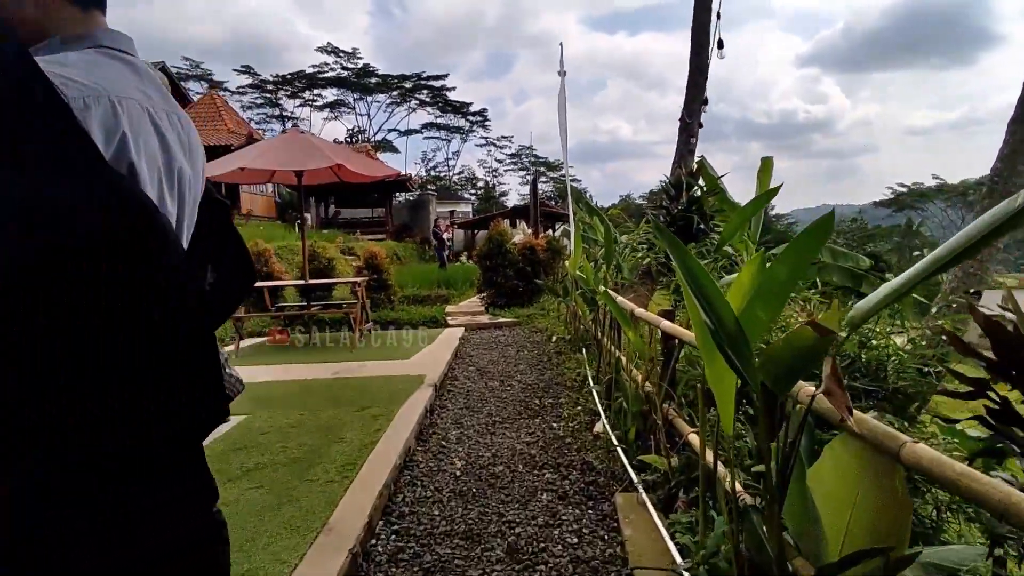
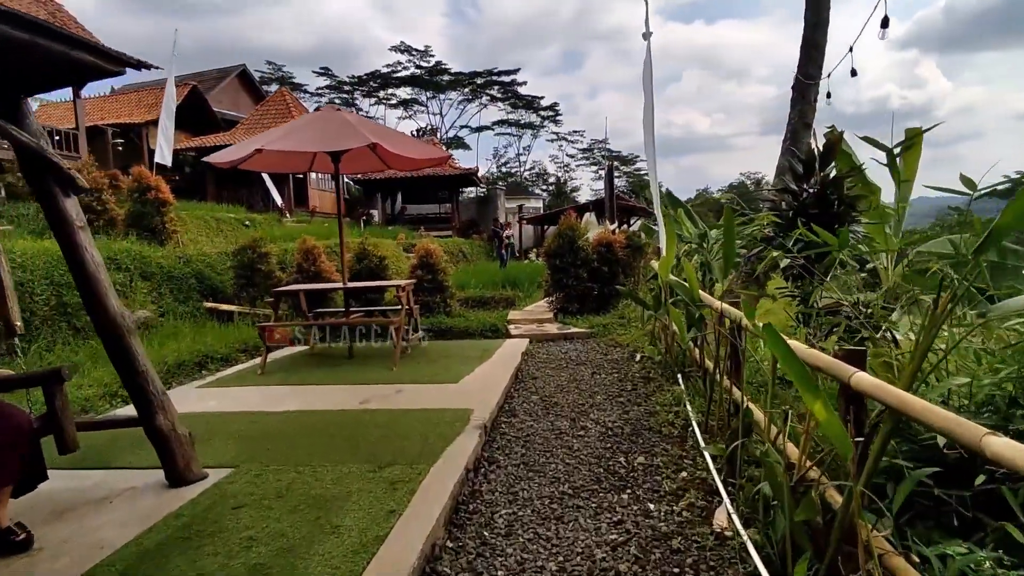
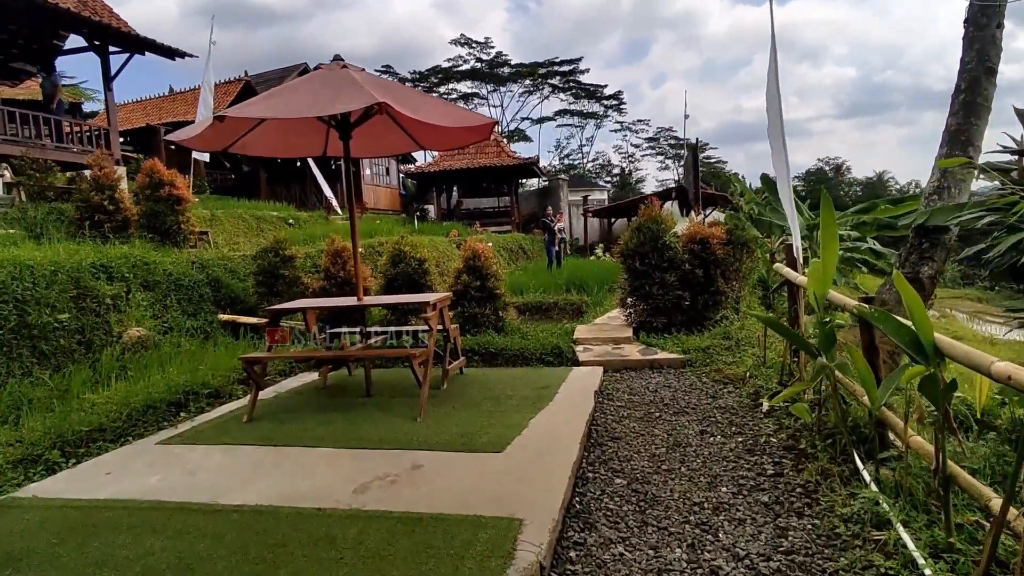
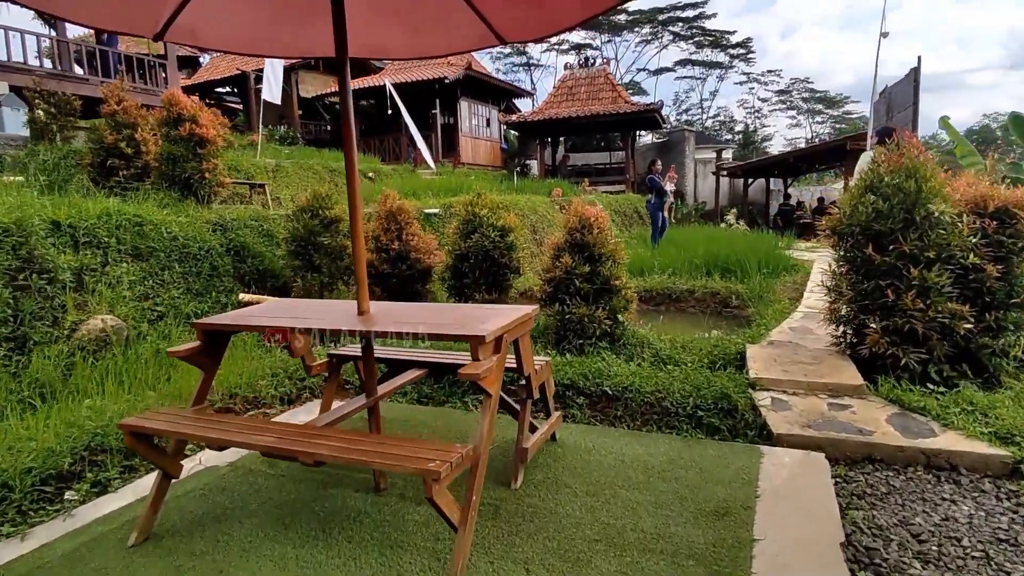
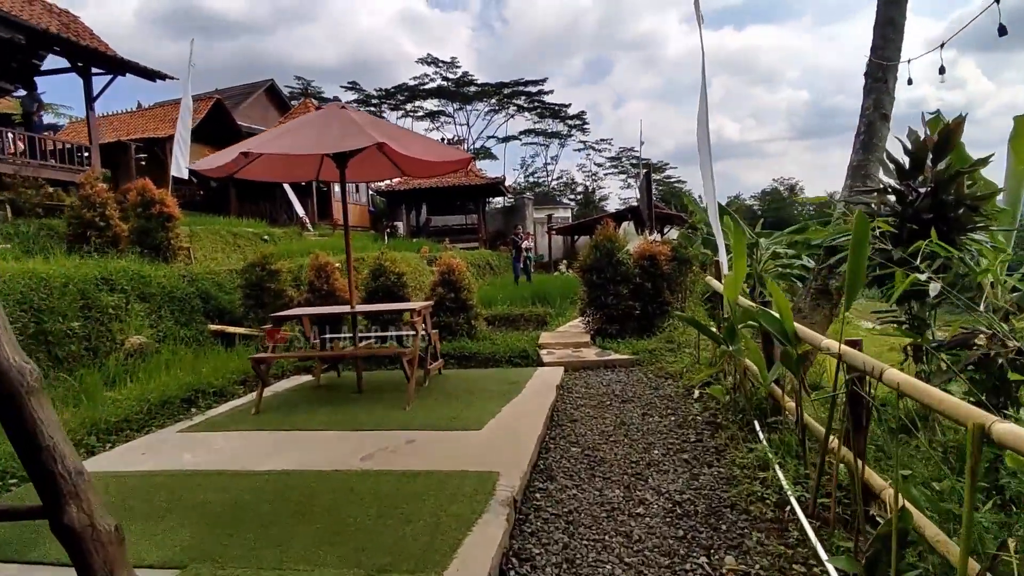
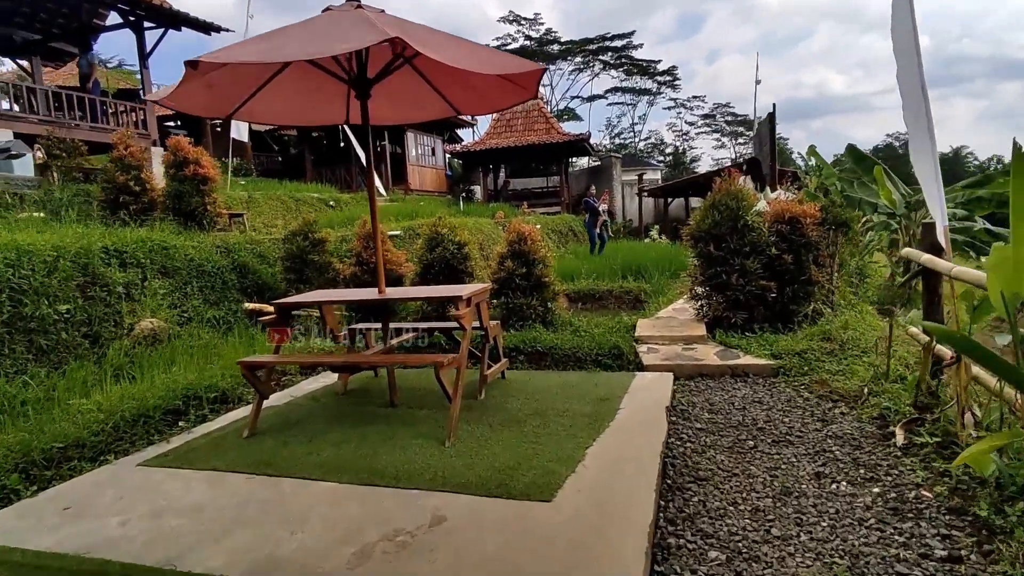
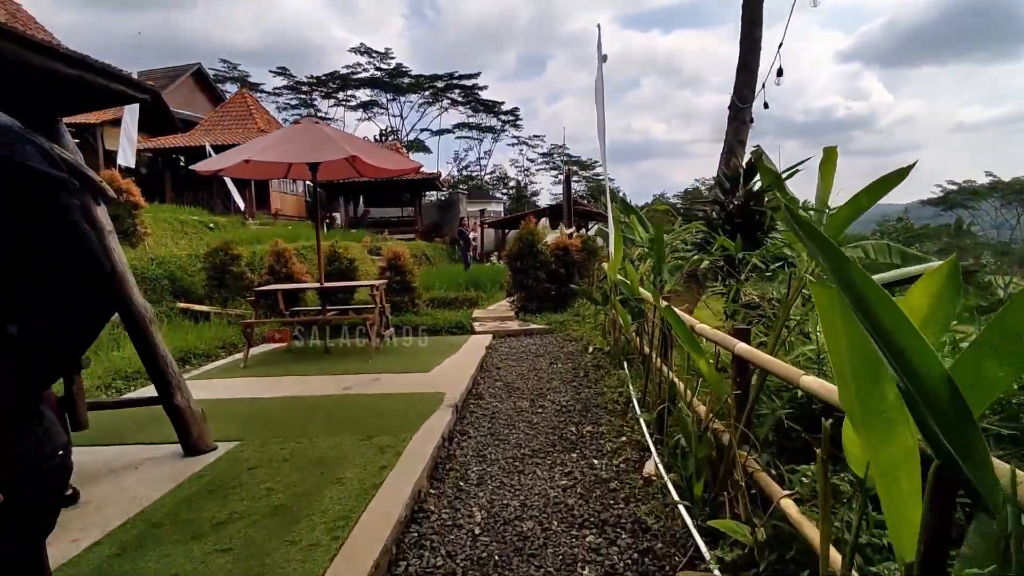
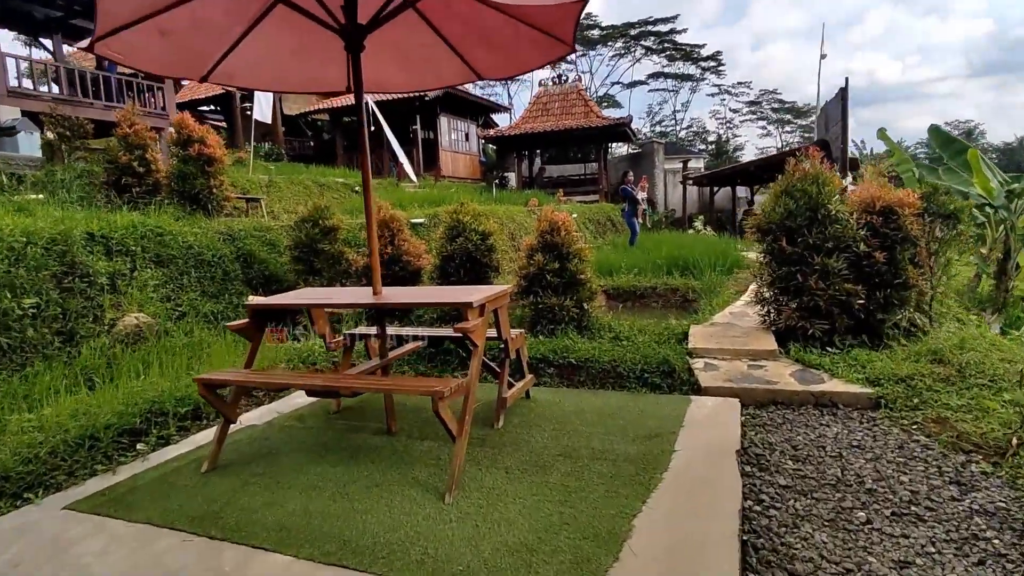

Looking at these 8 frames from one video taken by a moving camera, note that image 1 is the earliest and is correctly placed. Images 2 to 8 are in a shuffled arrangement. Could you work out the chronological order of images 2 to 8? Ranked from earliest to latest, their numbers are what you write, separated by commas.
7, 2, 5, 3, 6, 8, 4
